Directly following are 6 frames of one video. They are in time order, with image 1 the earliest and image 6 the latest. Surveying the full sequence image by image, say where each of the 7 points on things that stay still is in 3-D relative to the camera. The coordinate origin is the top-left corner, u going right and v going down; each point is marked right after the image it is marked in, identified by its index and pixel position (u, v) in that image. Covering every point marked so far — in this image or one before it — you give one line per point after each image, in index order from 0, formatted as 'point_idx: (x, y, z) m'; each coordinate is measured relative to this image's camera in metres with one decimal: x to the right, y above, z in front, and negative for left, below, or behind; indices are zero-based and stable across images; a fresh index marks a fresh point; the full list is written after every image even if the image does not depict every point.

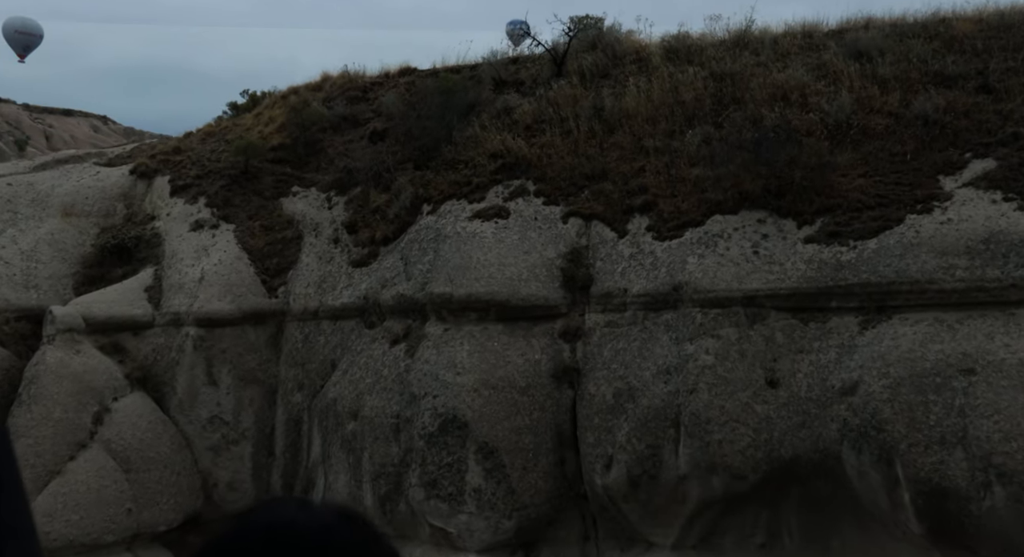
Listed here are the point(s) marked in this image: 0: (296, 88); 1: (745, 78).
0: (-4.9, +4.3, +17.5) m
1: (+3.8, +3.3, +12.6) m
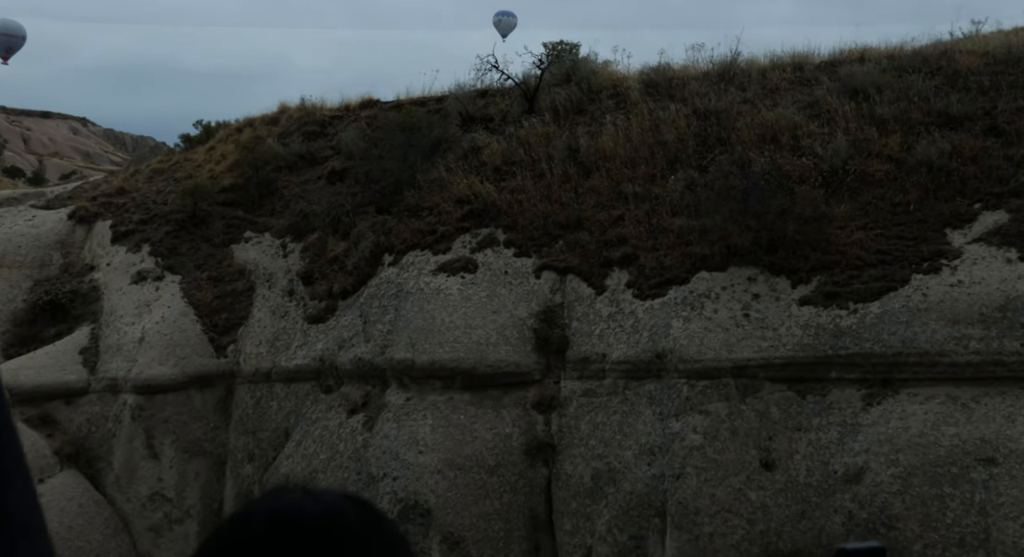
0: (-5.6, +3.4, +16.3) m
1: (+3.3, +2.5, +11.6) m
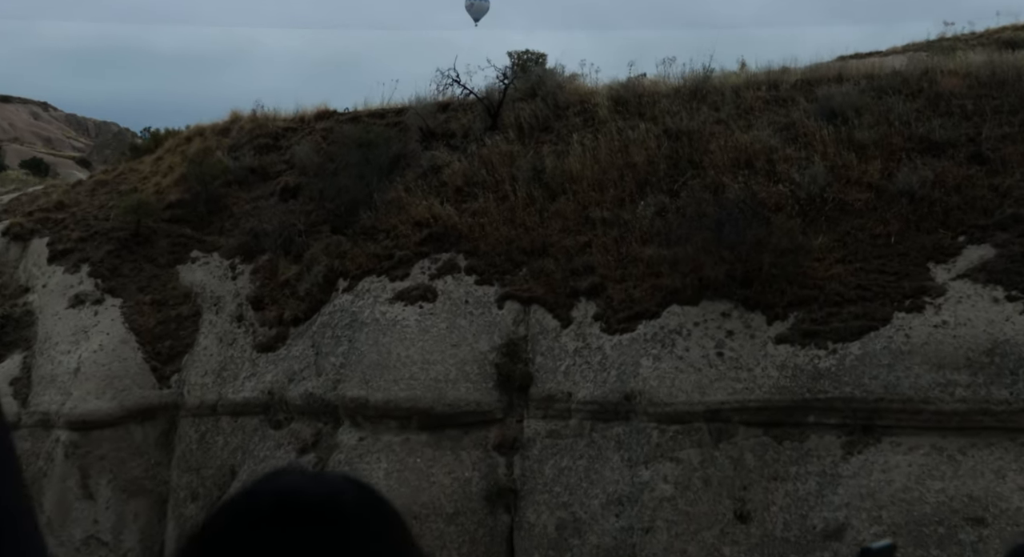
0: (-6.3, +3.0, +15.5) m
1: (+2.8, +2.0, +11.0) m
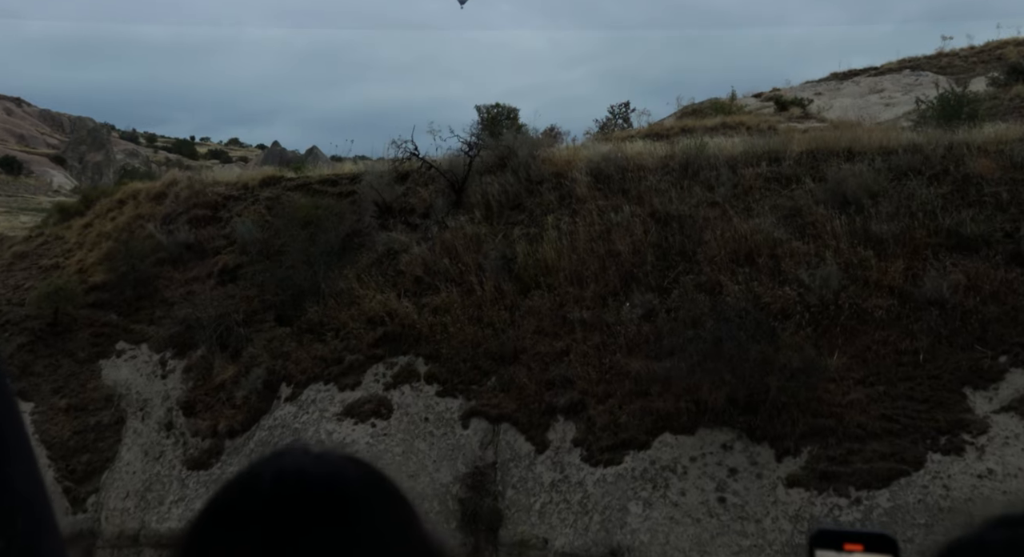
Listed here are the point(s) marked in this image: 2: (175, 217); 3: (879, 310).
0: (-6.8, +1.5, +13.8) m
1: (+2.3, +0.7, +9.6) m
2: (-5.6, +1.0, +12.7) m
3: (+4.0, -0.3, +8.3) m
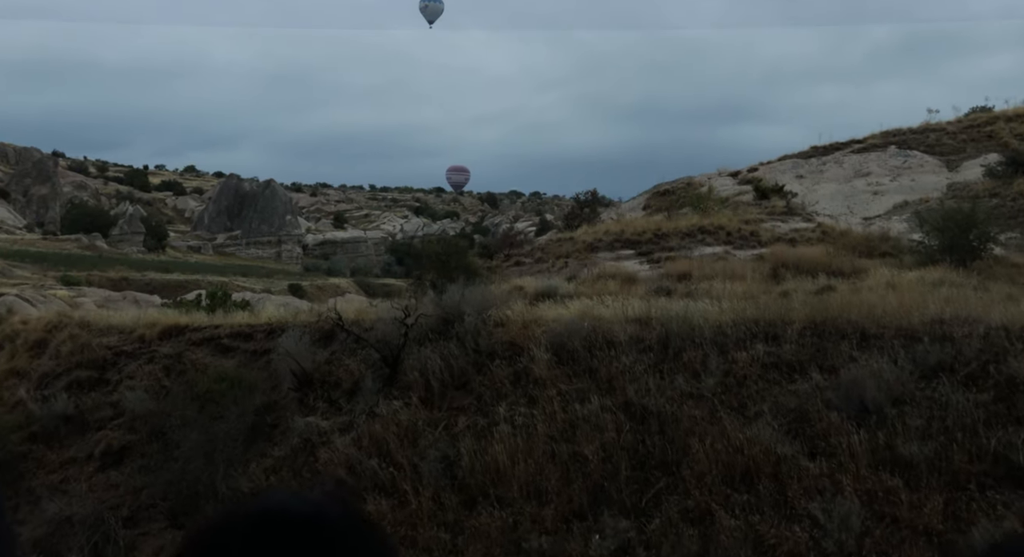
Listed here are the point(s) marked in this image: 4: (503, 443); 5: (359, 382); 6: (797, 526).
0: (-7.6, -0.8, +11.7) m
1: (+1.7, -1.4, +7.8) m
2: (-6.3, -1.3, +10.6) m
3: (+3.5, -2.4, +6.6) m
4: (-0.1, -1.7, +8.1) m
5: (-1.8, -1.1, +9.4) m
6: (+2.6, -2.2, +6.9) m
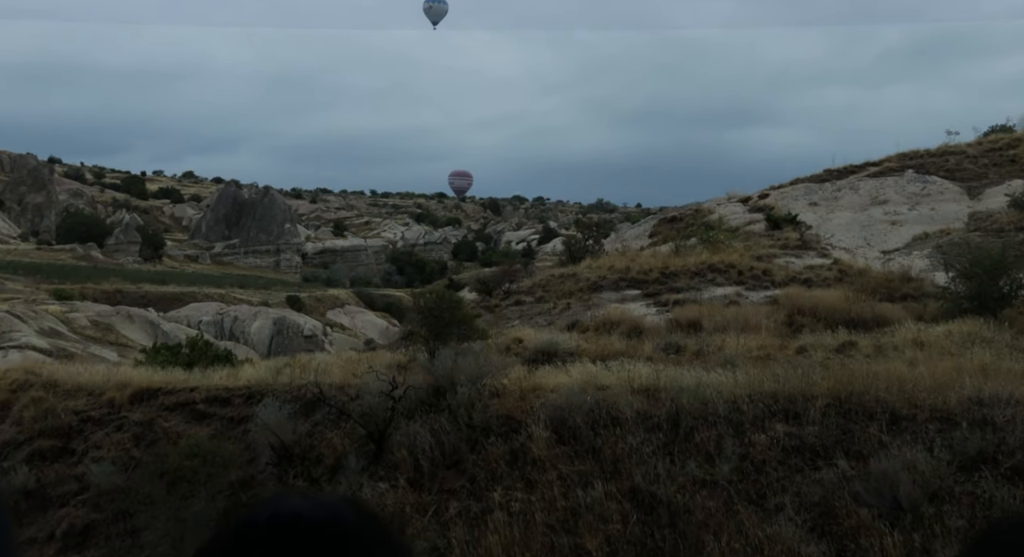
0: (-7.6, -1.5, +11.1) m
1: (+1.7, -2.2, +7.1) m
2: (-6.3, -2.0, +10.0) m
3: (+3.4, -3.1, +5.8) m
4: (-0.1, -2.4, +7.4) m
5: (-1.9, -1.8, +8.7) m
6: (+2.5, -2.9, +6.2) m
